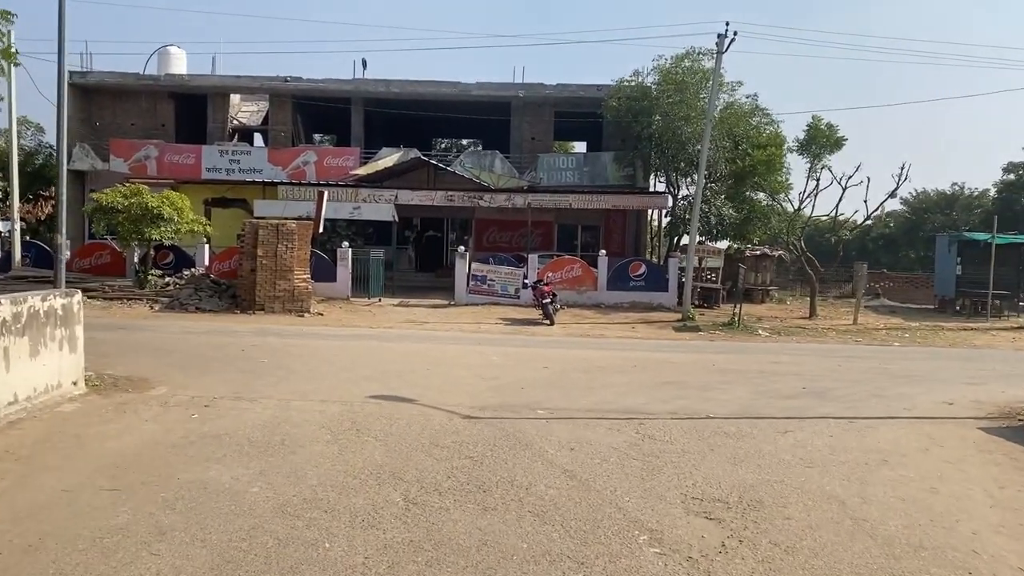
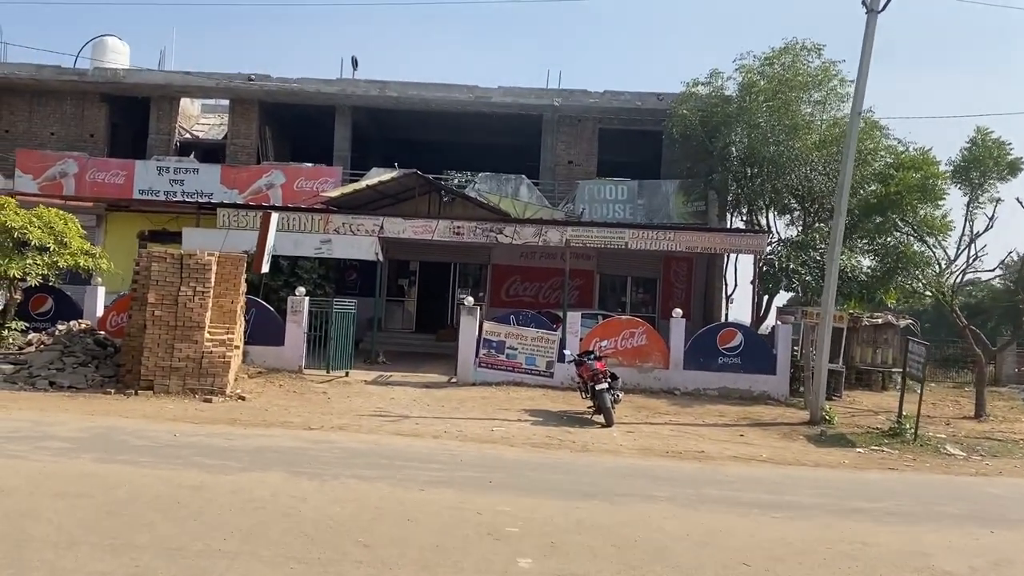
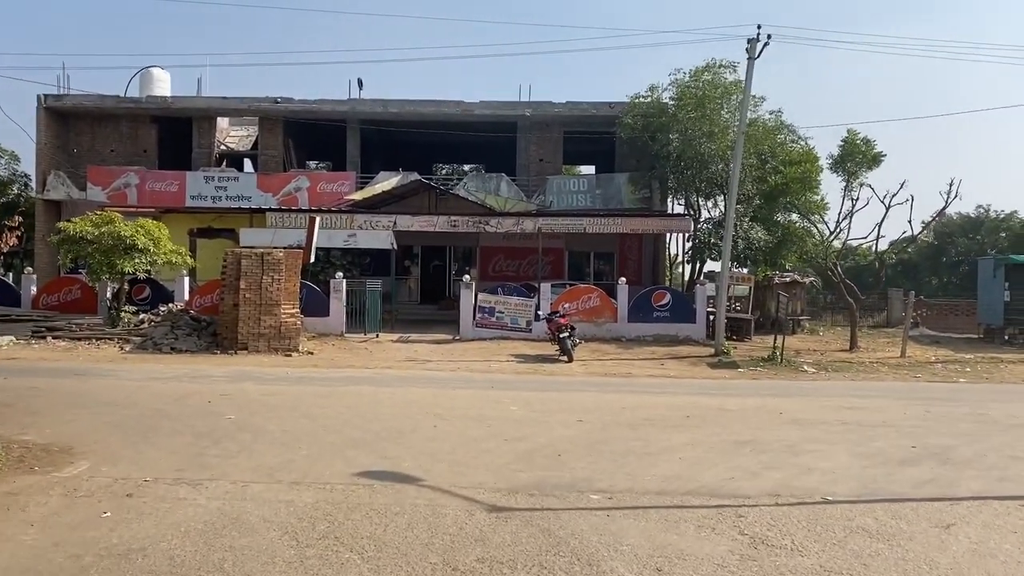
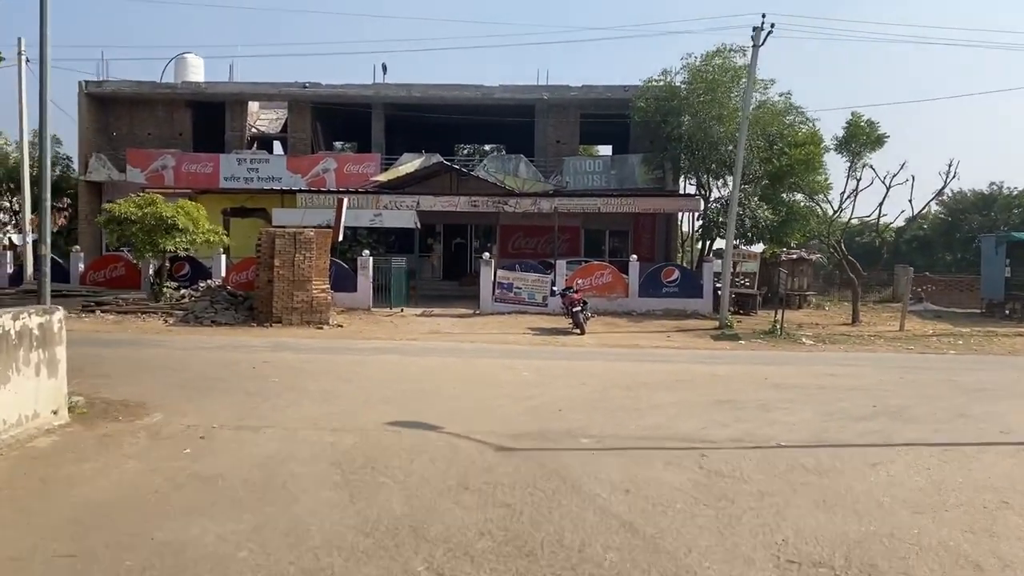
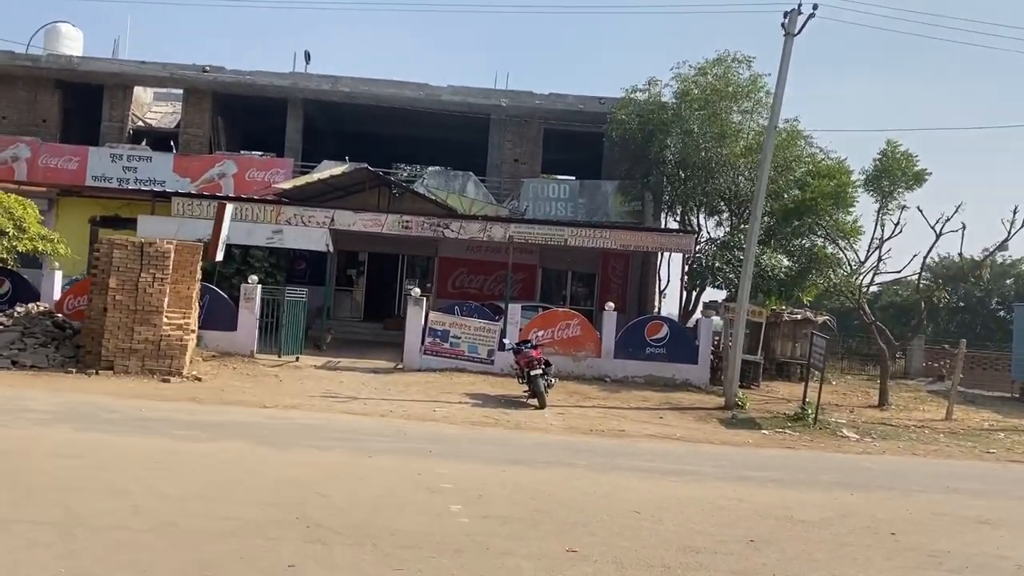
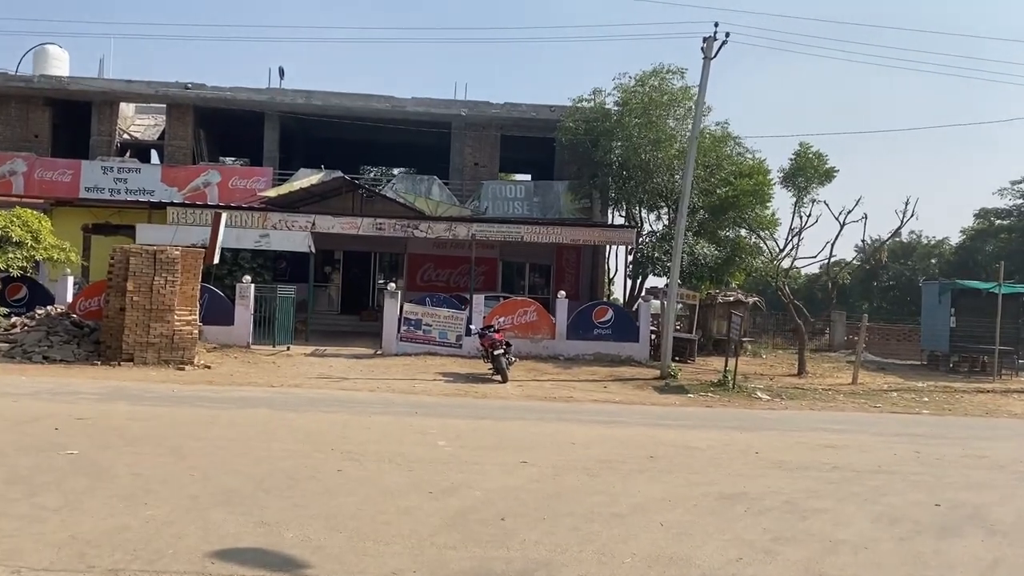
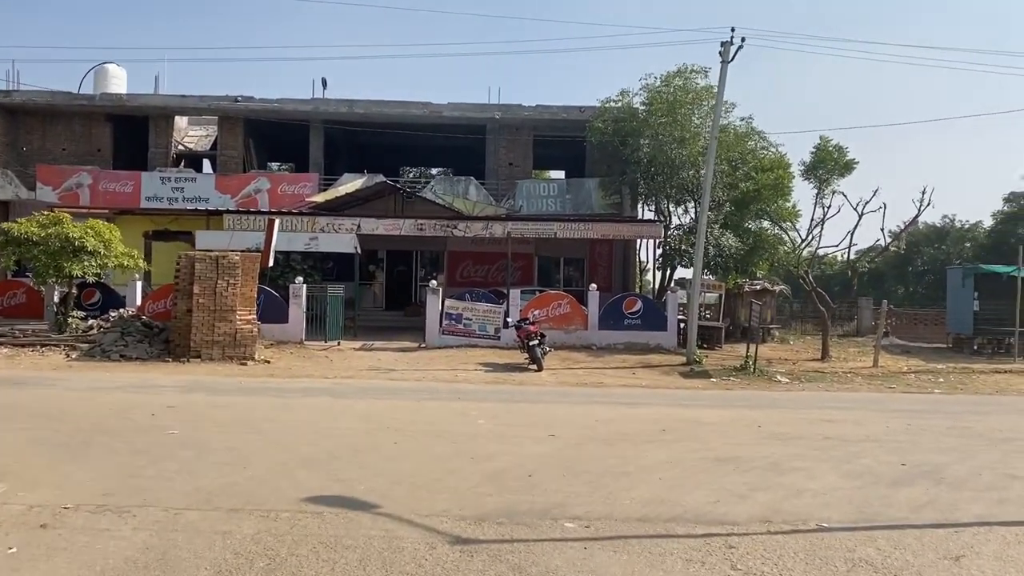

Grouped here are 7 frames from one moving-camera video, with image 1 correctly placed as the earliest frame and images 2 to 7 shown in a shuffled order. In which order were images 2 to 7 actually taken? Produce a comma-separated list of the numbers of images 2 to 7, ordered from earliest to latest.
4, 3, 7, 6, 5, 2
